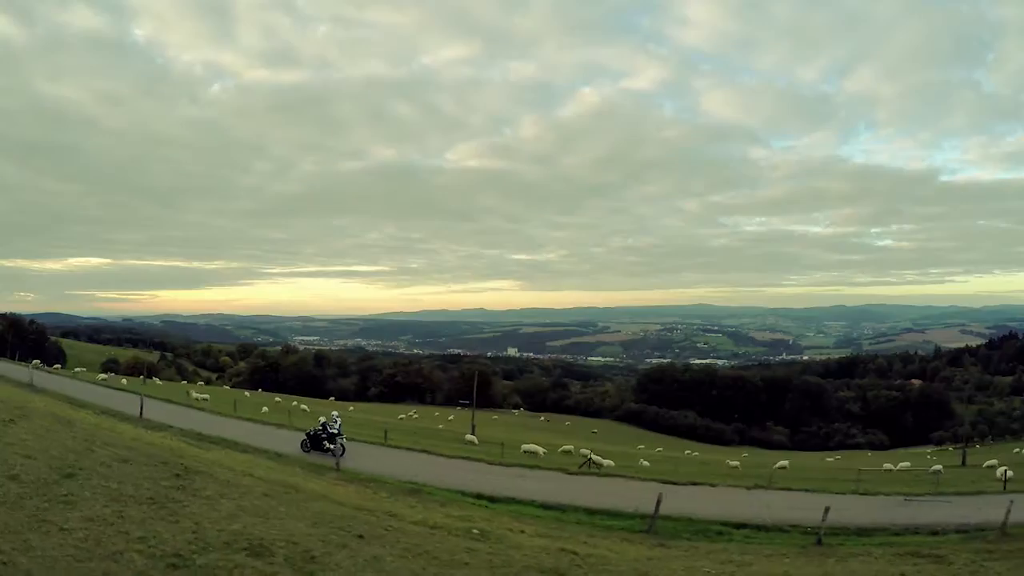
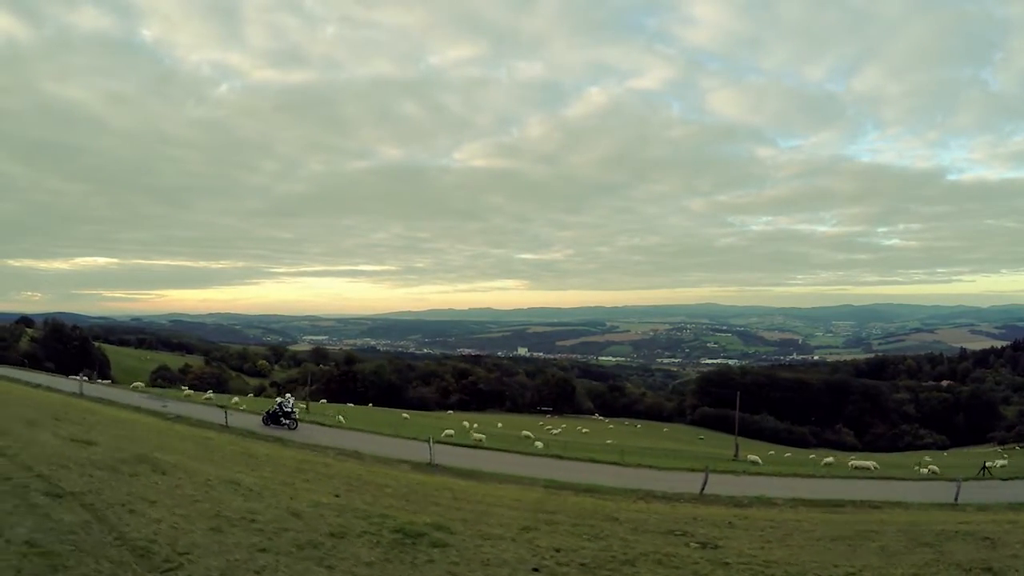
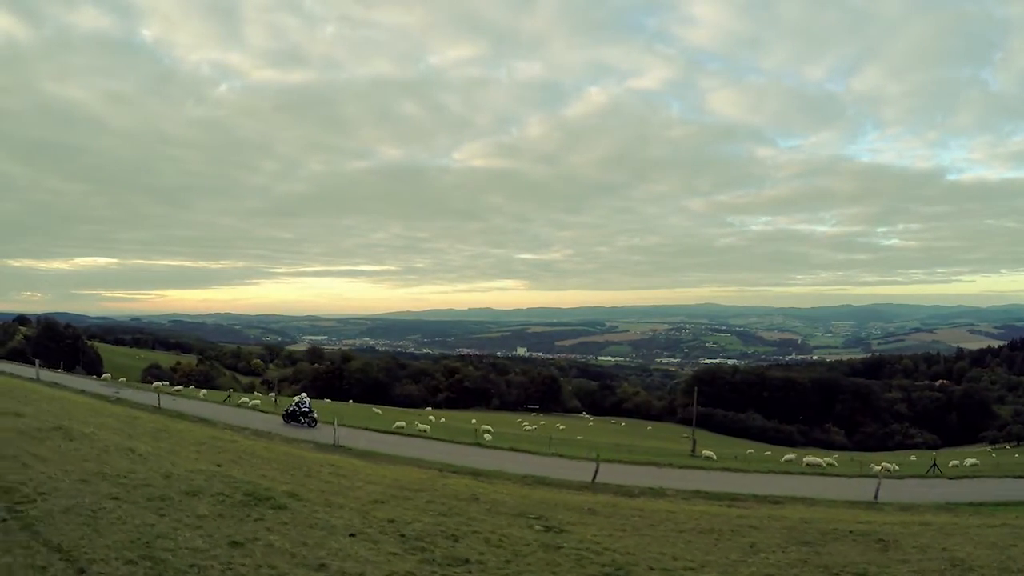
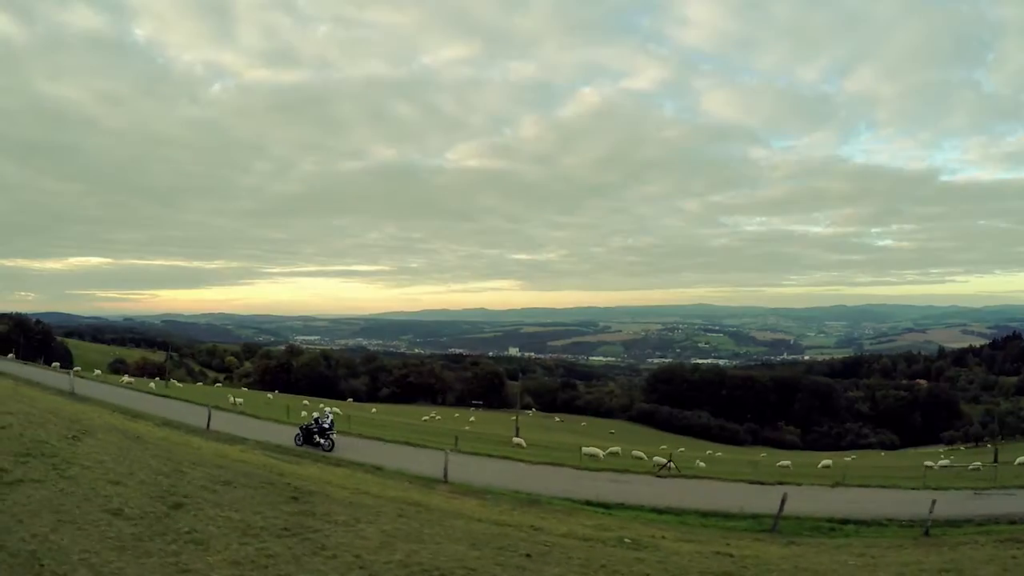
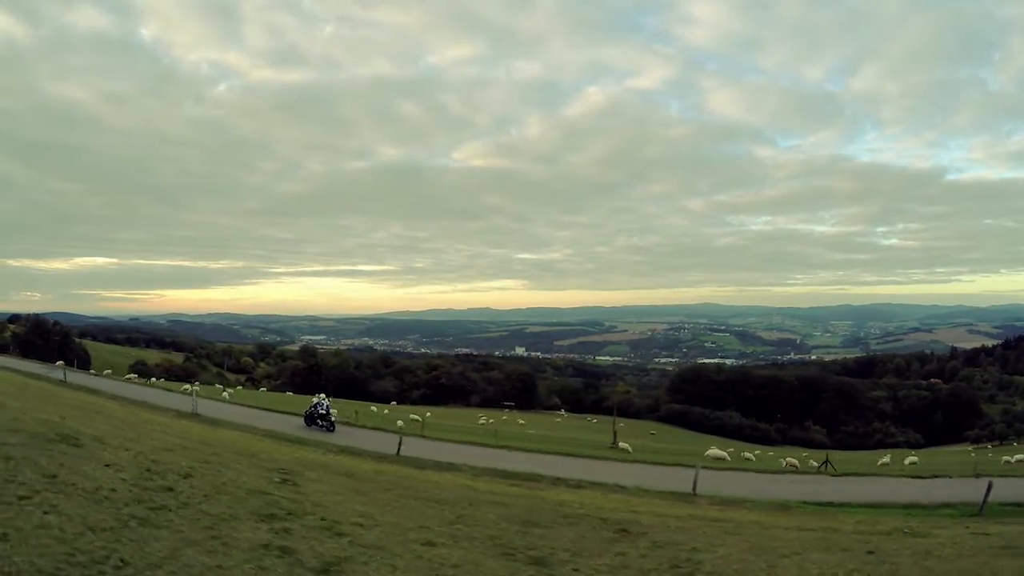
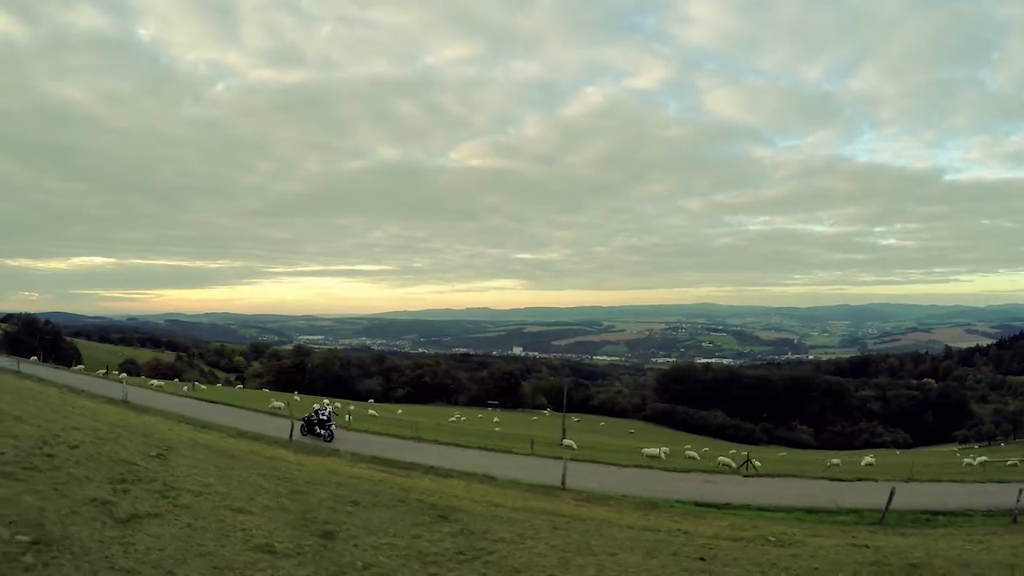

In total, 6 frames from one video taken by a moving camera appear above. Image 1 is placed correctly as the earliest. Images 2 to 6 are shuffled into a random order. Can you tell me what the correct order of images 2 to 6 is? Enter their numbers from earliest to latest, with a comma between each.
4, 6, 5, 3, 2
